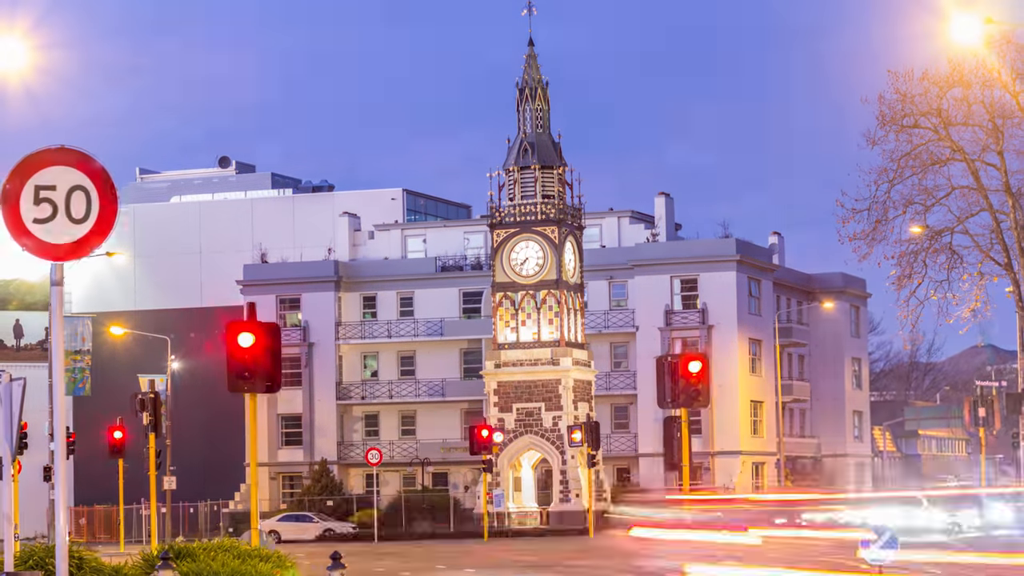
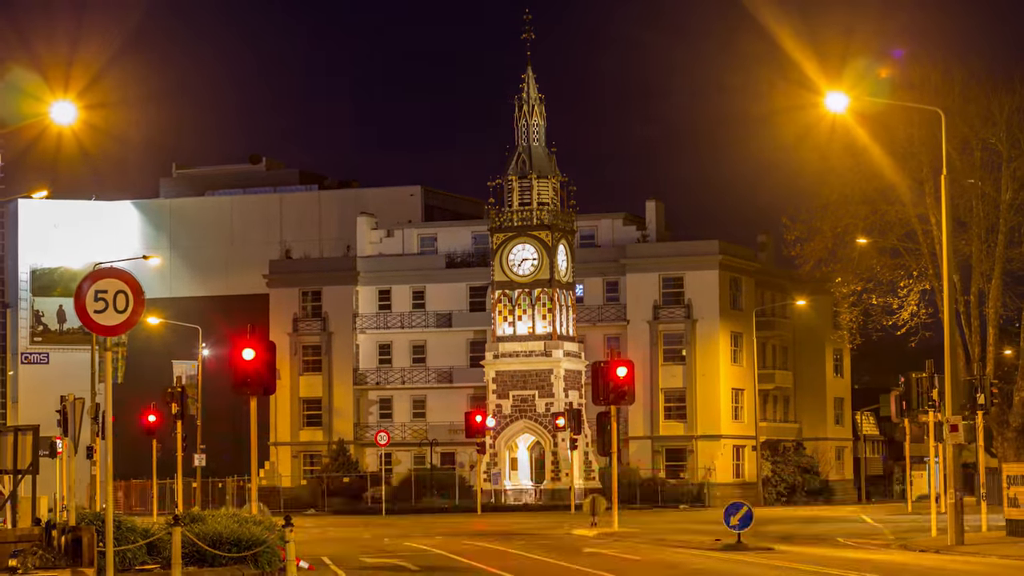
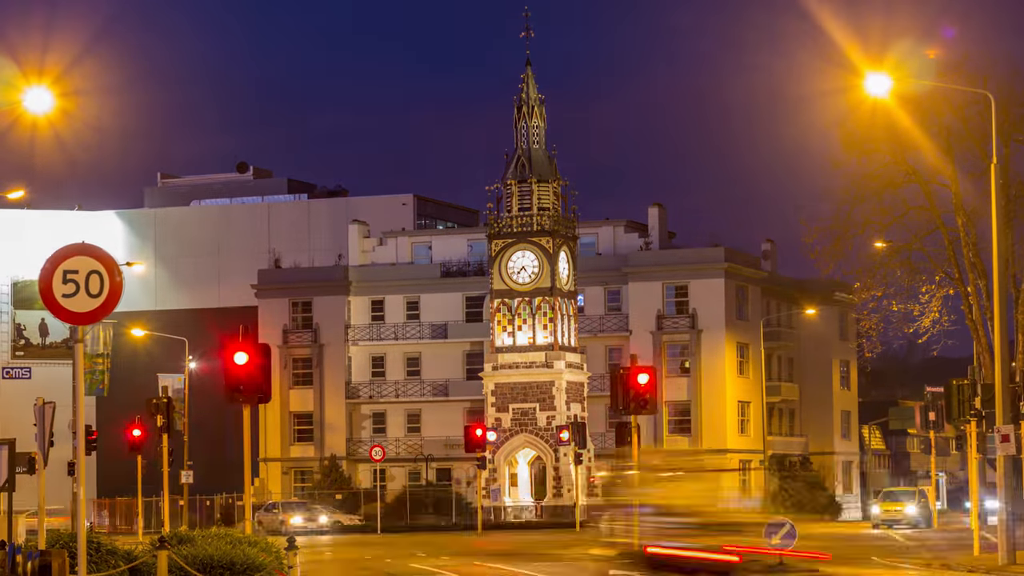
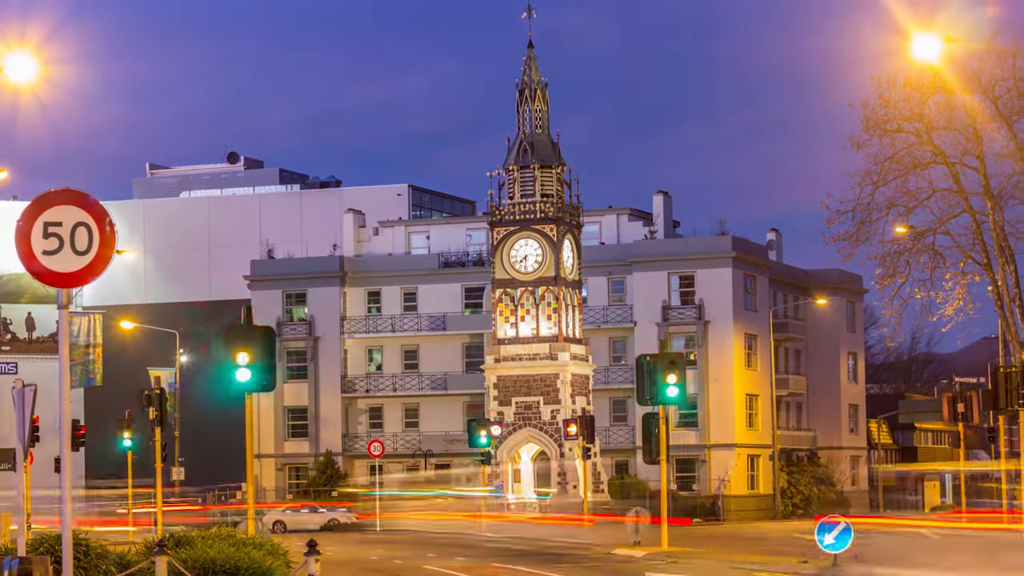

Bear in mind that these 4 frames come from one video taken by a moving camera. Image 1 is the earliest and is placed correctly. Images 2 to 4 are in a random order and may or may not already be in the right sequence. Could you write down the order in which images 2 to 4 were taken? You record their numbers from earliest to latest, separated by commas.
4, 3, 2
